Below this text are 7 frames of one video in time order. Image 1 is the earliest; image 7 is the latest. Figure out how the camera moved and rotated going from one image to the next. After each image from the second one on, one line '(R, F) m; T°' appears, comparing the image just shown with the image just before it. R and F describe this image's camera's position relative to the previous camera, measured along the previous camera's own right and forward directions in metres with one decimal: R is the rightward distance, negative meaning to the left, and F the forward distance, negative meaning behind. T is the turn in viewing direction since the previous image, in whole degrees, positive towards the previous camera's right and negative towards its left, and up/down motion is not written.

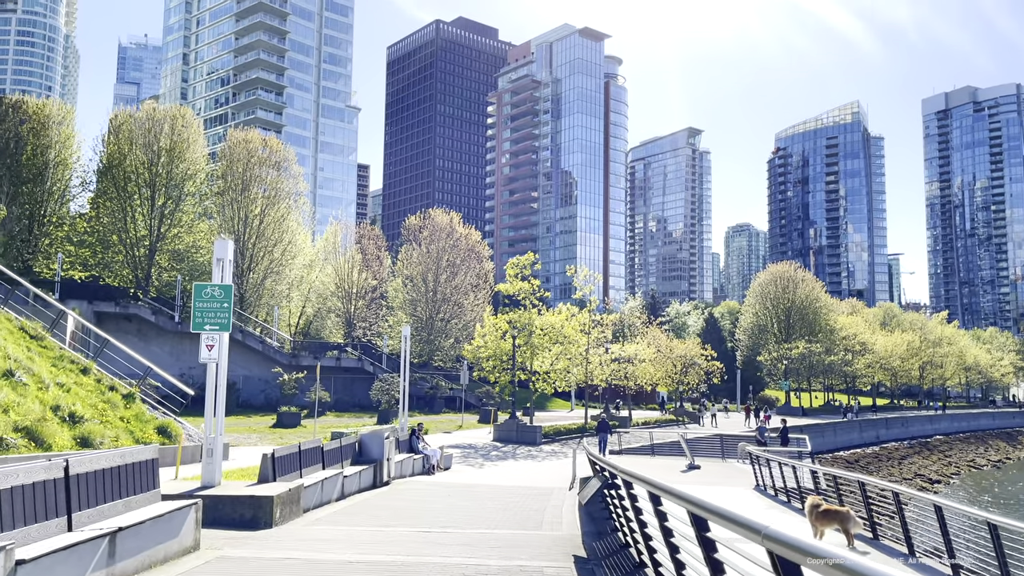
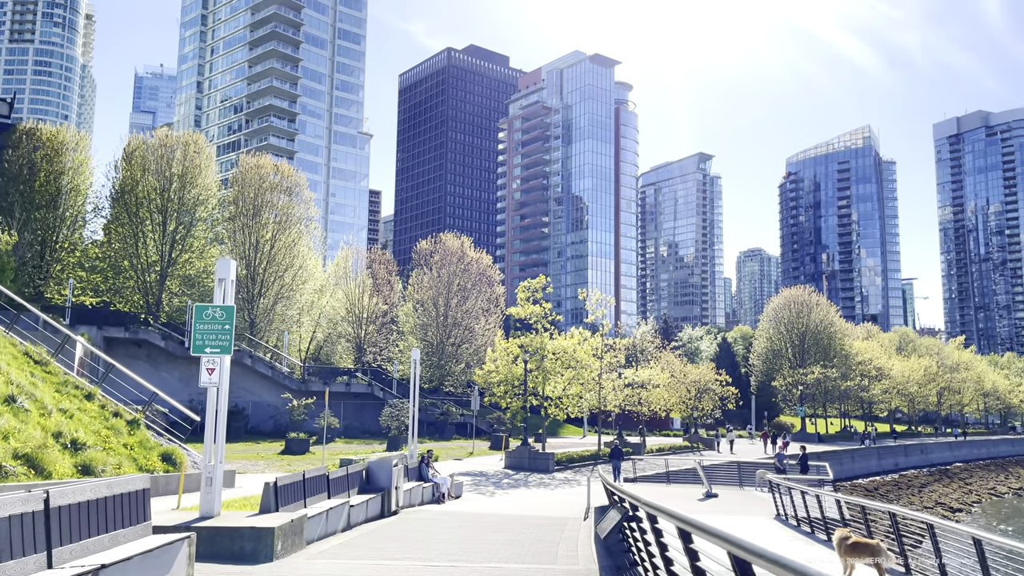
(0.0, +0.4) m; -1°
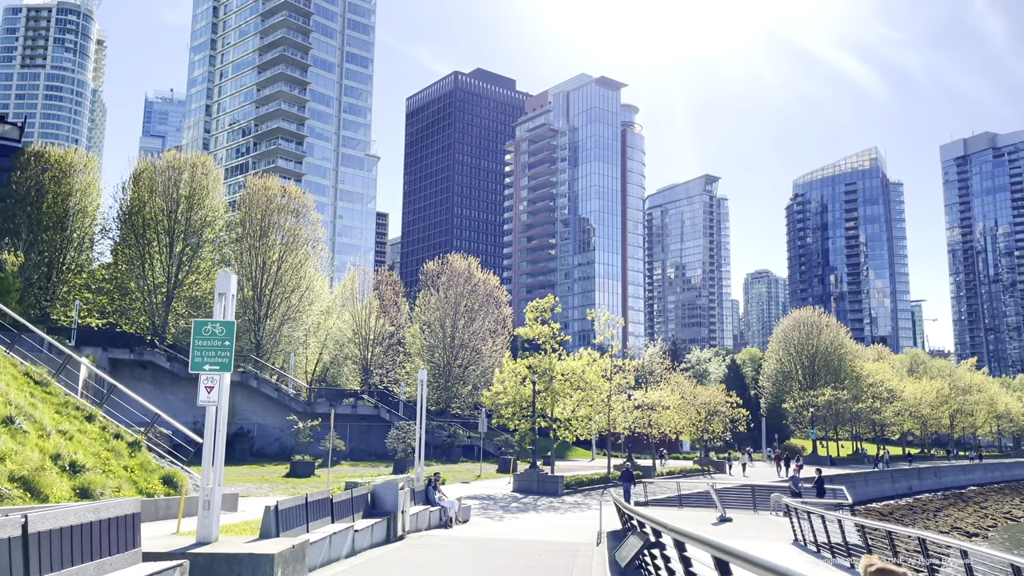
(-0.1, +0.3) m; -1°
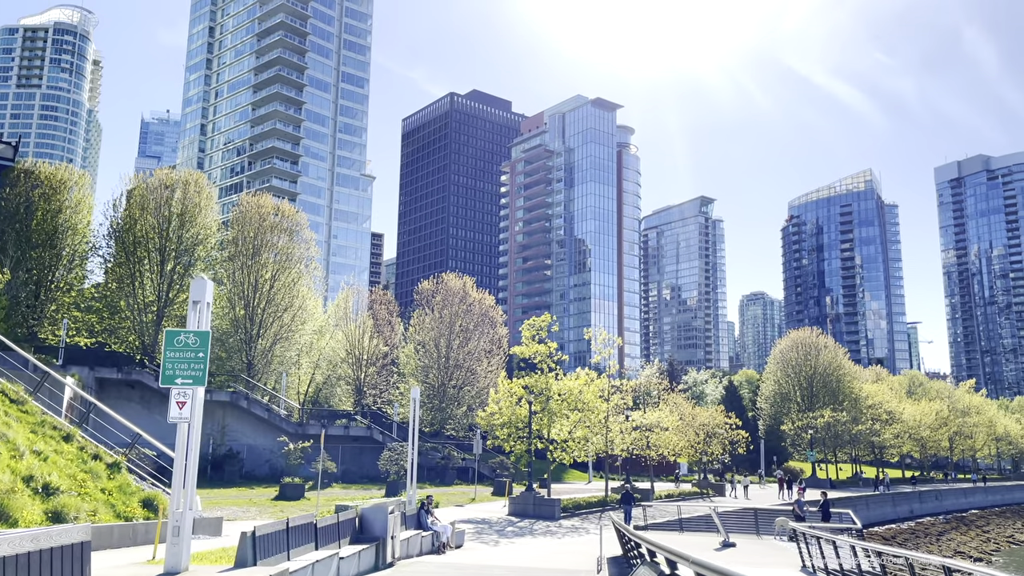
(0.0, +0.6) m; 0°
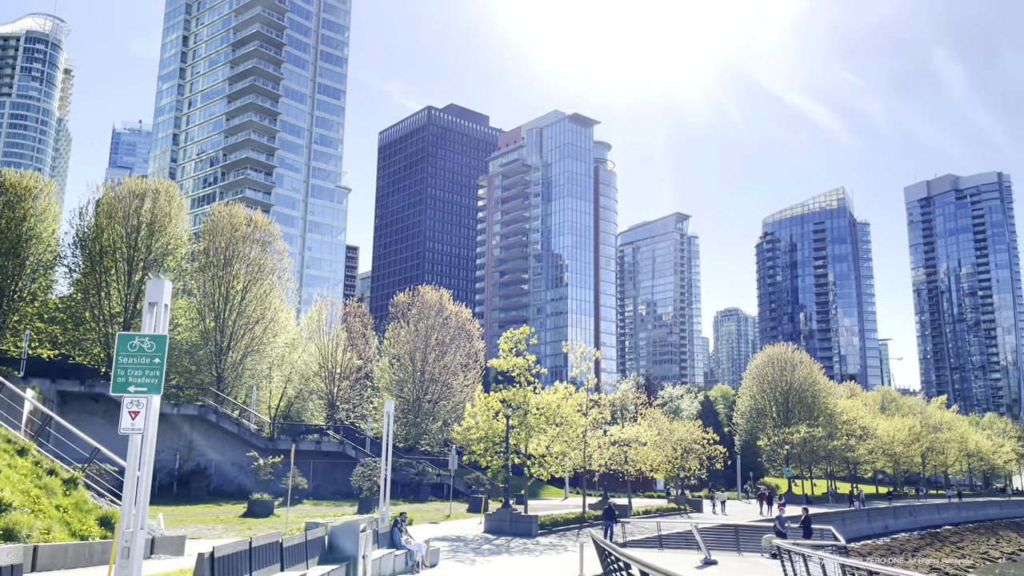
(-0.1, +0.5) m; +2°
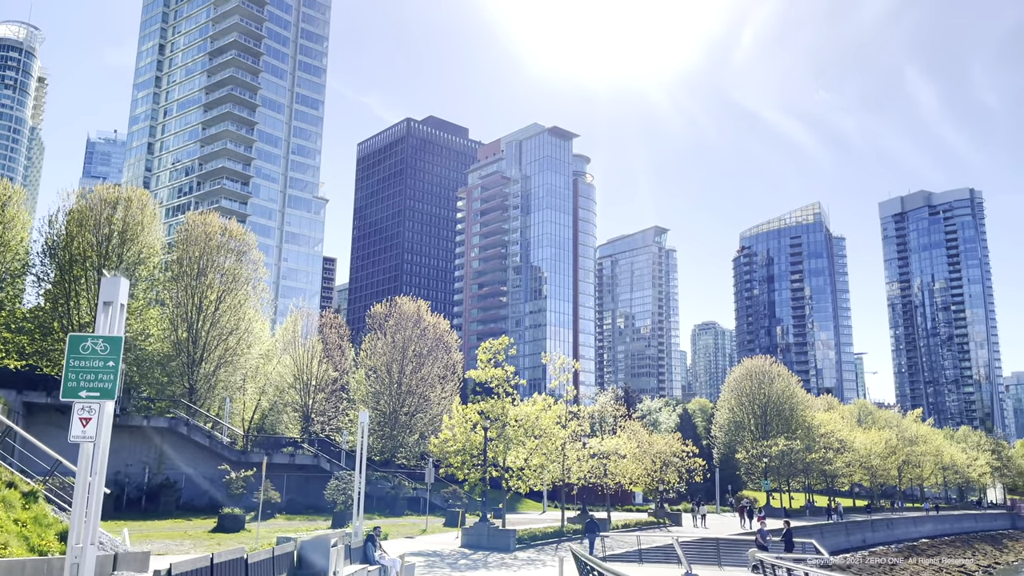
(0.0, +0.4) m; +2°
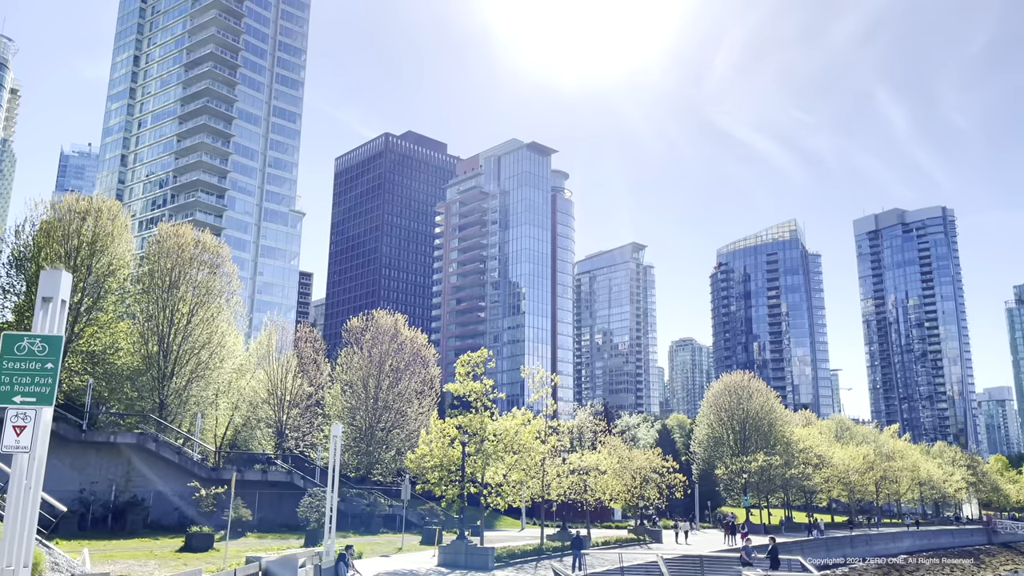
(0.0, +0.5) m; +2°
